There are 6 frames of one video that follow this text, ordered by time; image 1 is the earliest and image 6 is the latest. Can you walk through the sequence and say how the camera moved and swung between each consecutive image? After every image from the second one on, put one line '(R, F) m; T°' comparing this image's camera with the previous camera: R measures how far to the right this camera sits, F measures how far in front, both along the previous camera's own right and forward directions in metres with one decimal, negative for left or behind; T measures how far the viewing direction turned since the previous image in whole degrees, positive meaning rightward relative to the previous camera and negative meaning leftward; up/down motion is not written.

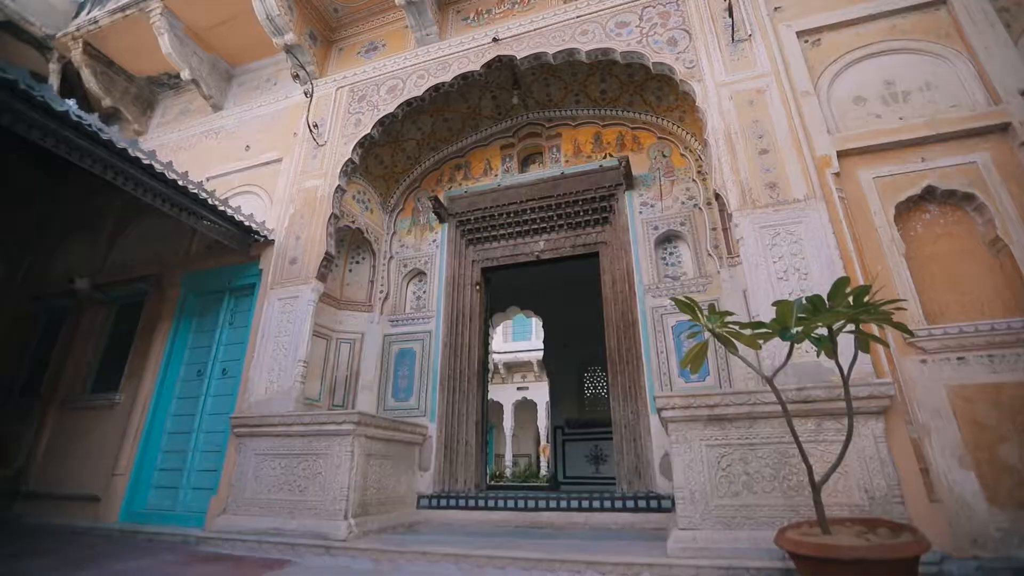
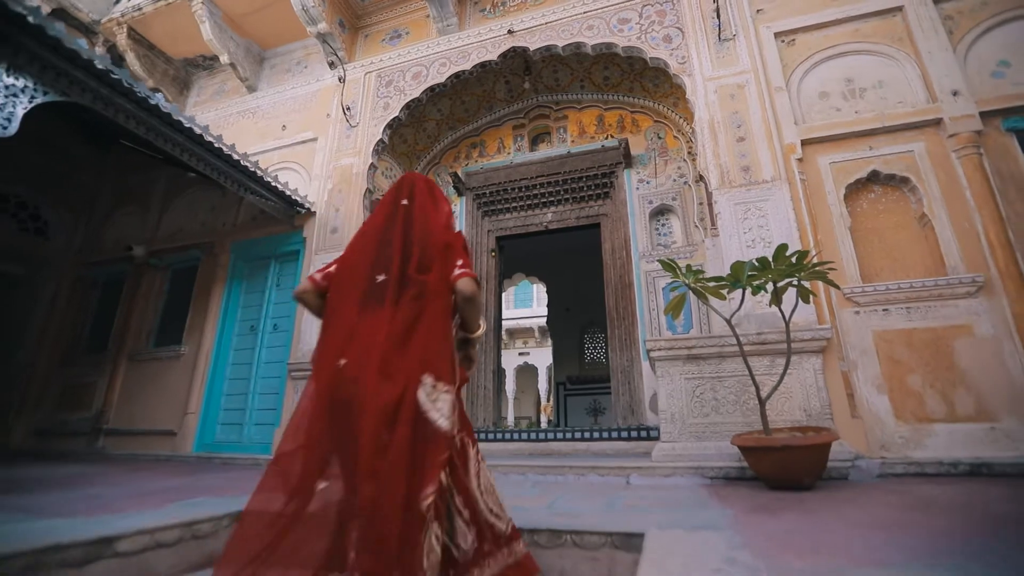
(-0.1, -0.6) m; 0°
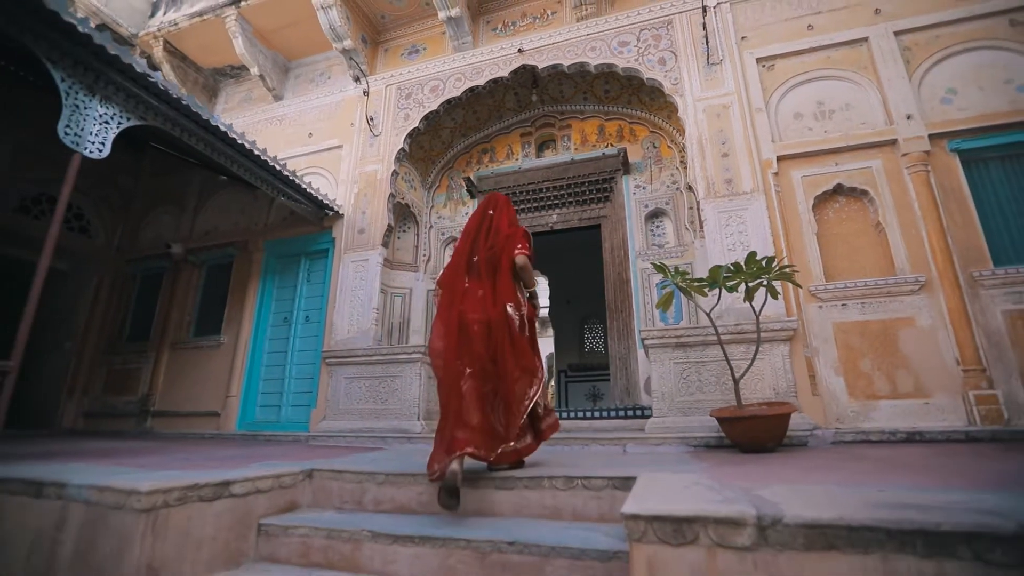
(-0.1, -0.5) m; 0°
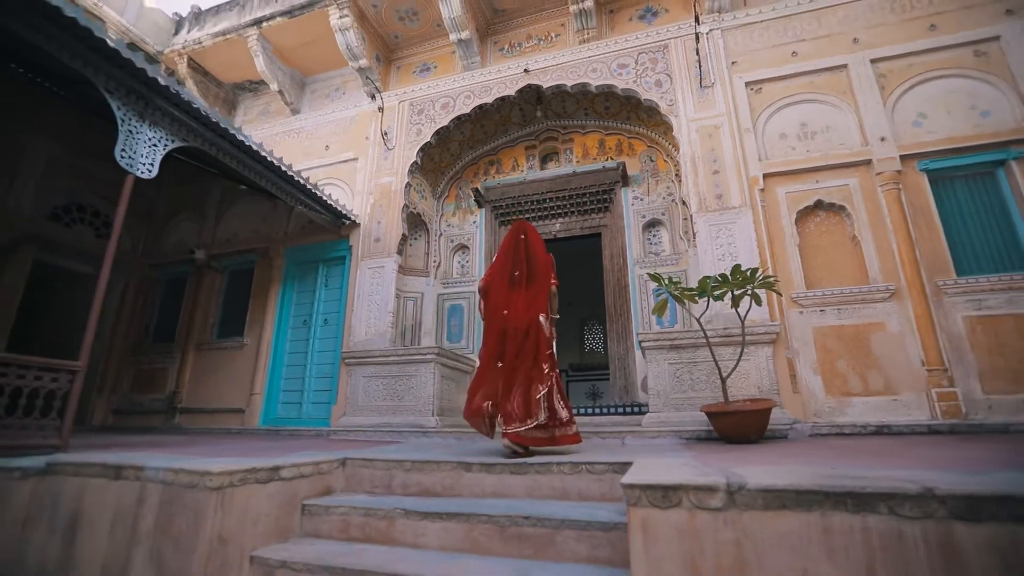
(-0.1, -0.4) m; 0°
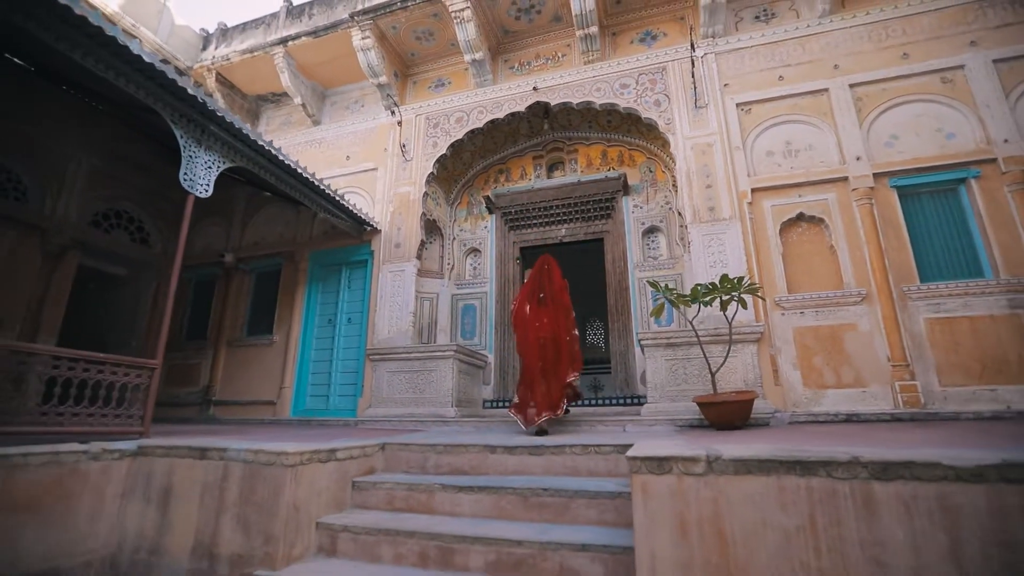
(-0.1, -0.5) m; 0°
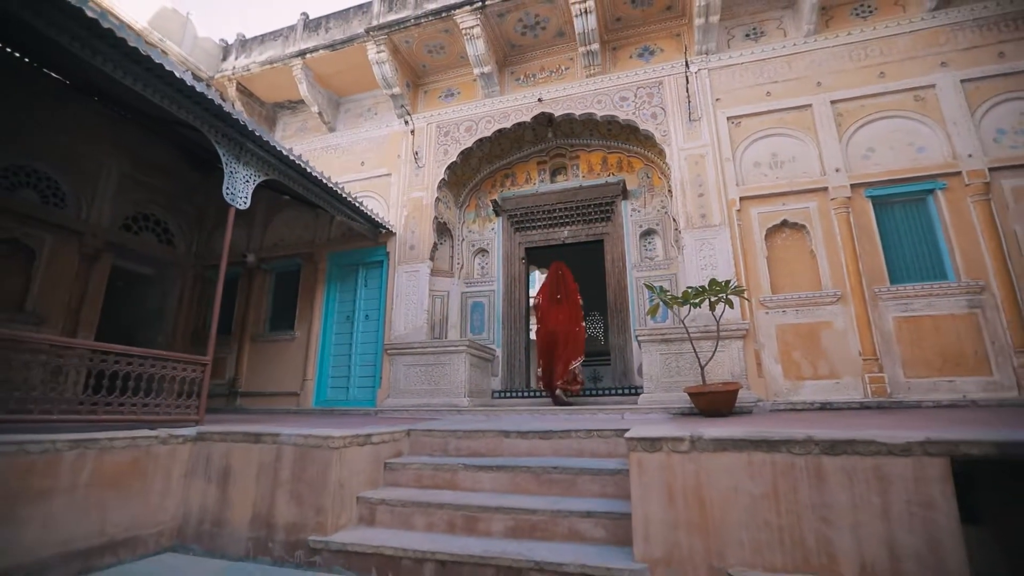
(-0.1, -0.4) m; 0°
